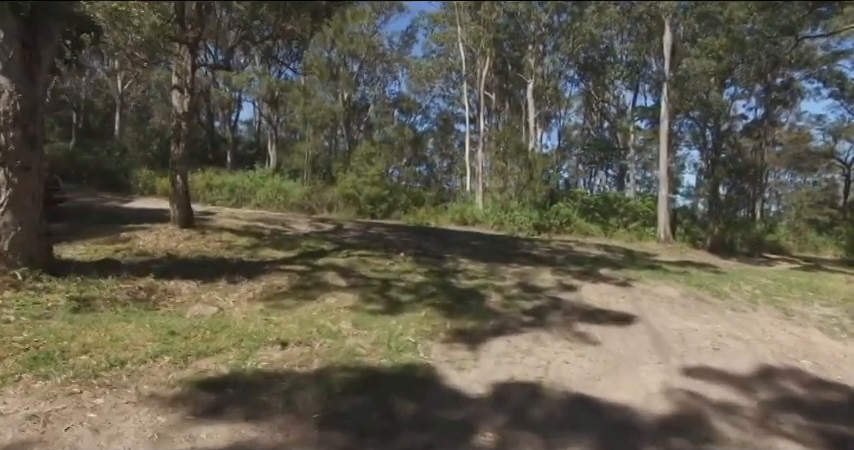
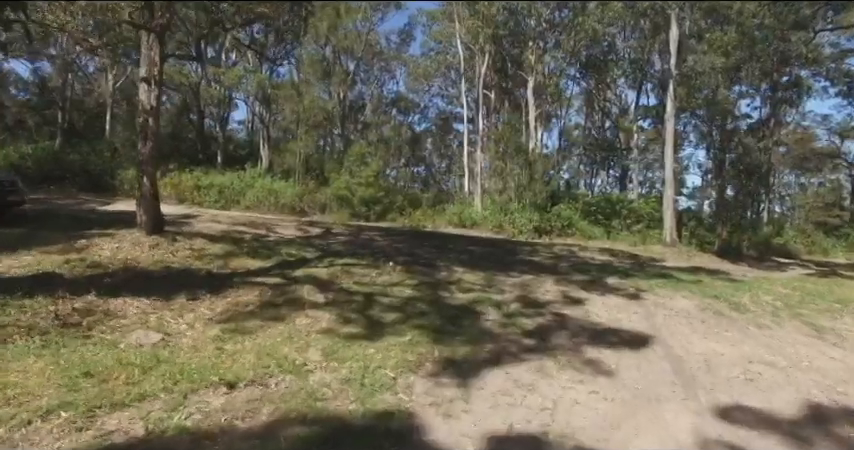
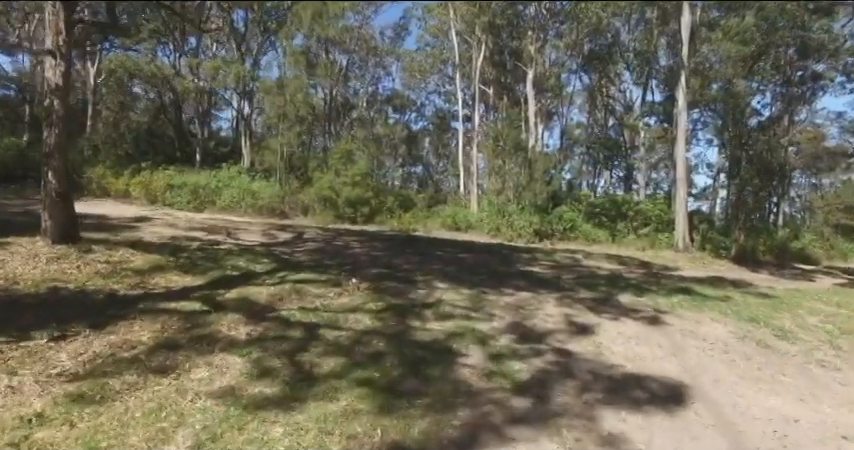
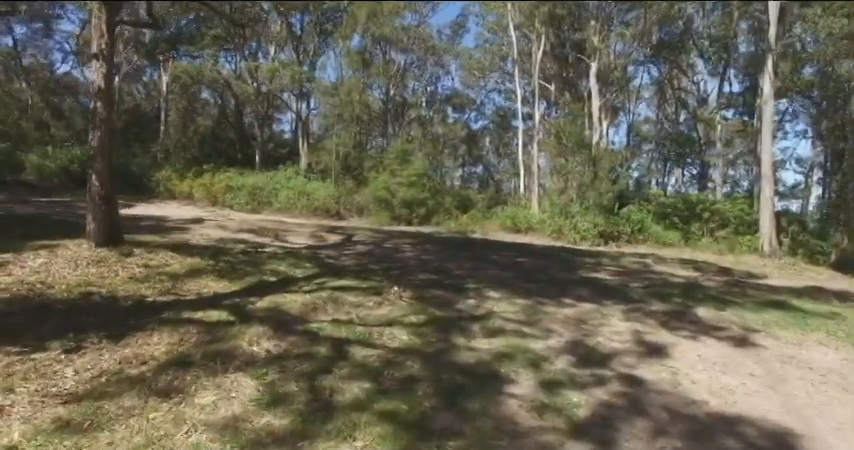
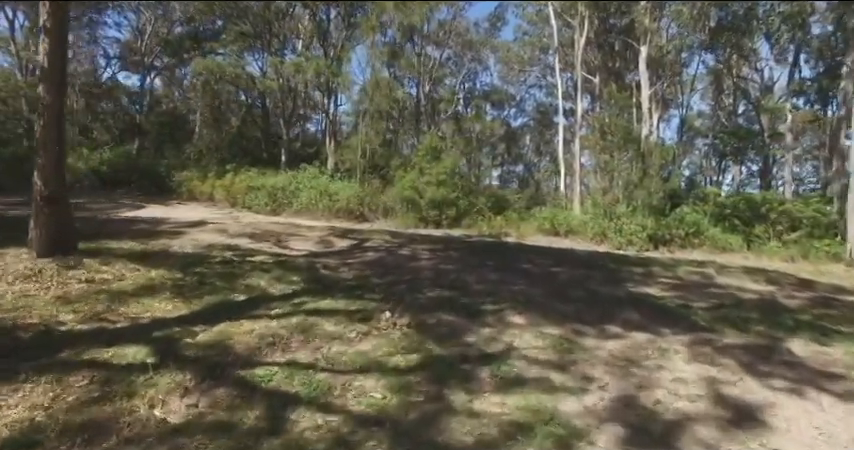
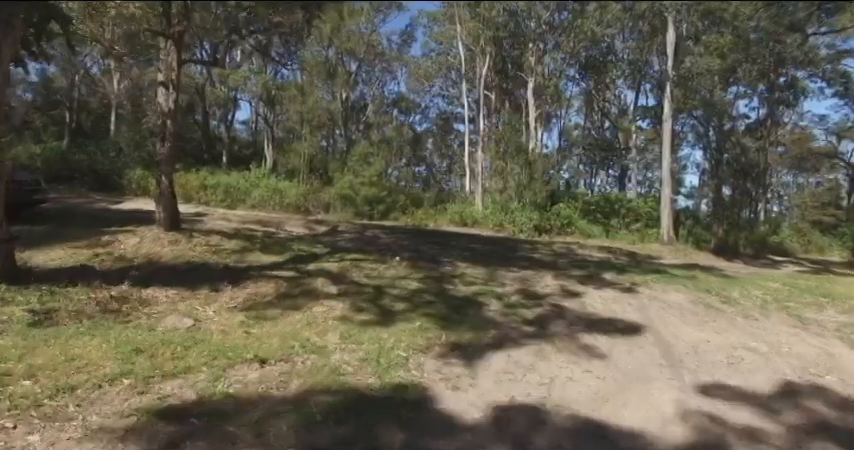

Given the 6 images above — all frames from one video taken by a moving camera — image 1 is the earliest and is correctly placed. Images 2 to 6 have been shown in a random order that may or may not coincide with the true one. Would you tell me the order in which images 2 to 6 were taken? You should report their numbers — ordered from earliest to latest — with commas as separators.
6, 2, 3, 4, 5
